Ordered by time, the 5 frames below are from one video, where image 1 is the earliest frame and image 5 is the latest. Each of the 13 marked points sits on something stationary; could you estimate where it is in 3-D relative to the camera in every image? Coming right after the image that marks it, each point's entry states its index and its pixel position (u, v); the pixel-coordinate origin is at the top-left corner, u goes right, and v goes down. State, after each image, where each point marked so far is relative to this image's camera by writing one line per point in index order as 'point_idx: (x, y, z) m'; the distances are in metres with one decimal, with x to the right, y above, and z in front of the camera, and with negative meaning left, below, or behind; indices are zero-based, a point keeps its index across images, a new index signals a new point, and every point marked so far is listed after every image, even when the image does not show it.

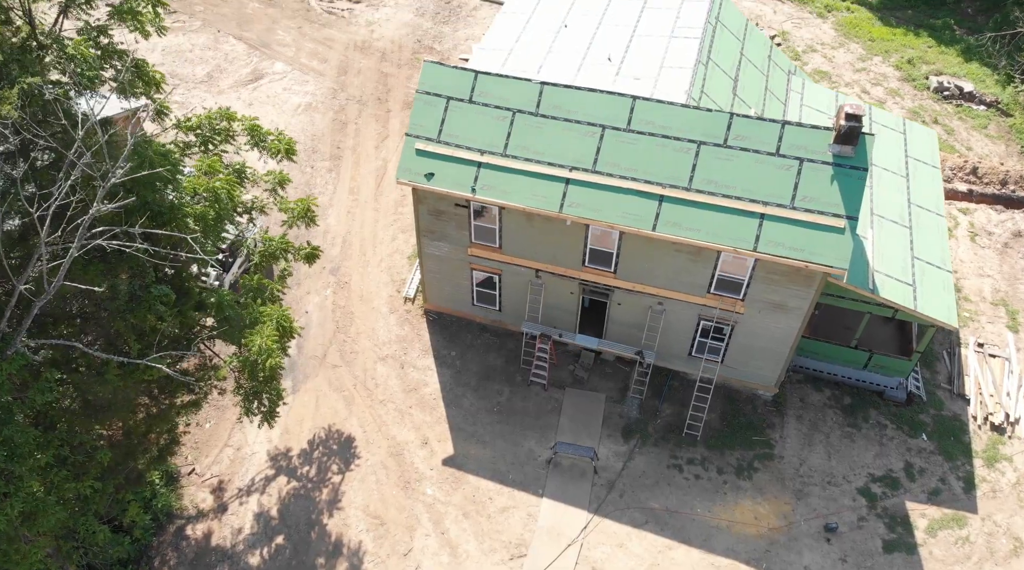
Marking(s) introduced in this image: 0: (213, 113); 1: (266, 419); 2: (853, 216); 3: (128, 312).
0: (-6.7, +3.8, +19.4) m
1: (-5.6, -3.0, +19.4) m
2: (+7.8, +1.5, +19.6) m
3: (-7.6, -0.5, +16.8) m
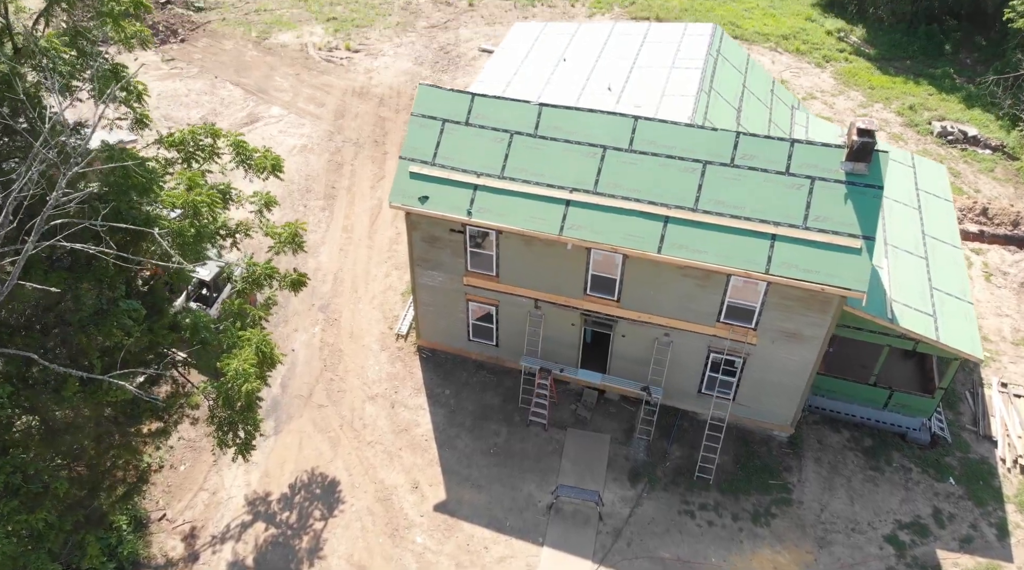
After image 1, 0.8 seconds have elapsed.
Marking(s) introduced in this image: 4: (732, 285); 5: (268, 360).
0: (-6.8, +3.4, +18.5) m
1: (-5.6, -3.4, +17.8) m
2: (+7.7, +1.0, +18.6) m
3: (-7.6, -0.7, +15.5) m
4: (+5.0, 0.0, +19.6) m
5: (-5.1, -1.6, +18.0) m
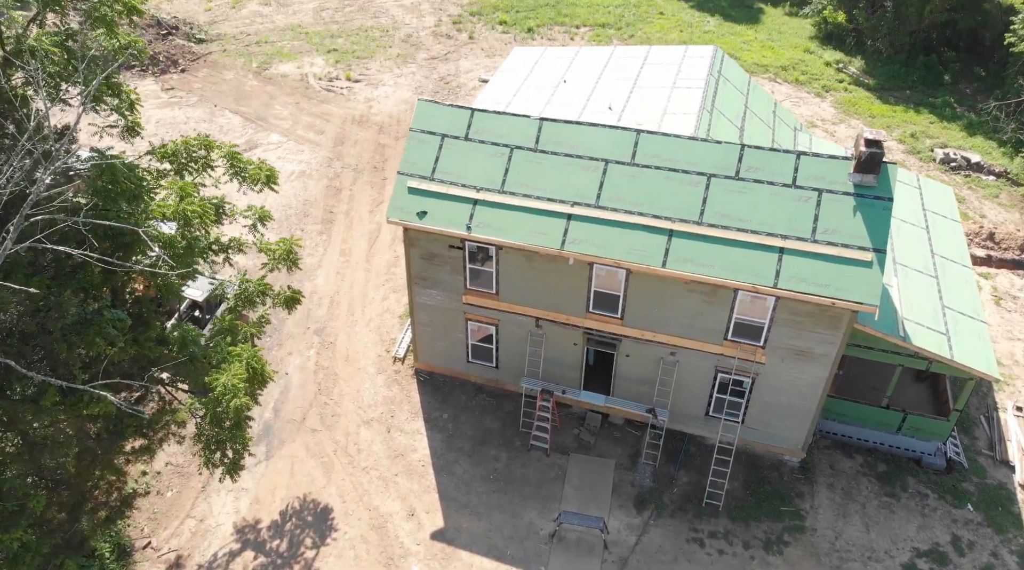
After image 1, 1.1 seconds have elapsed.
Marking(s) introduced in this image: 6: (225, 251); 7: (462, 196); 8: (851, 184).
0: (-6.8, +3.1, +18.1) m
1: (-5.6, -3.7, +17.1) m
2: (+7.7, +0.8, +18.1) m
3: (-7.6, -0.8, +14.9) m
4: (+5.0, -0.3, +19.0) m
5: (-5.1, -1.8, +17.3) m
6: (-6.4, +0.8, +19.4) m
7: (-1.2, +2.0, +19.8) m
8: (+7.3, +2.1, +18.5) m
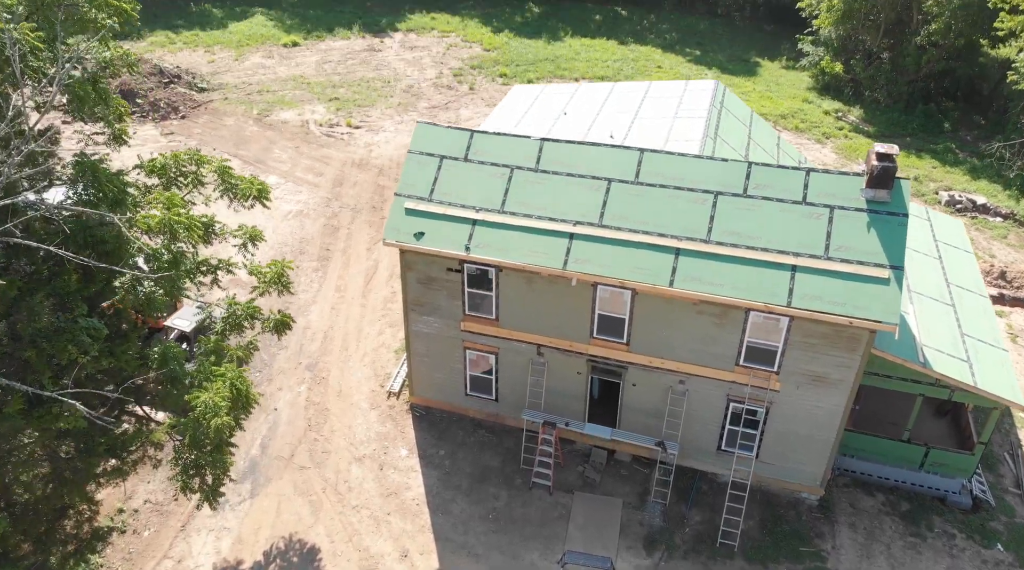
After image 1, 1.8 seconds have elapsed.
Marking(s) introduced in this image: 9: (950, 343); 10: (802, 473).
0: (-6.8, +2.7, +17.6) m
1: (-5.6, -3.9, +15.9) m
2: (+7.7, +0.4, +17.3) m
3: (-7.6, -0.9, +14.0) m
4: (+5.1, -0.8, +18.2) m
5: (-5.1, -2.1, +16.3) m
6: (-6.4, +0.3, +18.6) m
7: (-1.1, +1.5, +19.2) m
8: (+7.3, +1.7, +17.9) m
9: (+10.1, -1.3, +19.8) m
10: (+6.7, -4.3, +19.9) m
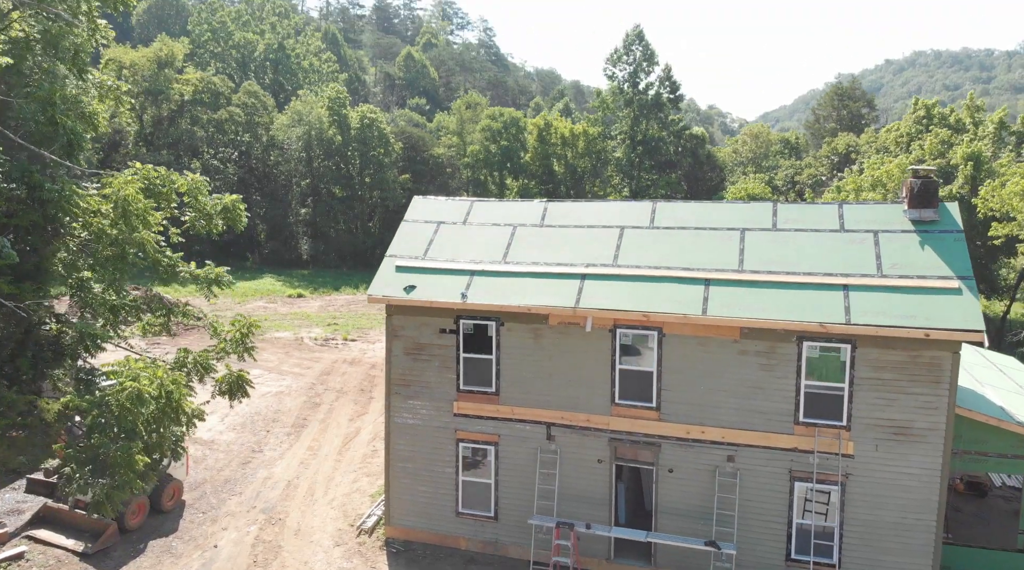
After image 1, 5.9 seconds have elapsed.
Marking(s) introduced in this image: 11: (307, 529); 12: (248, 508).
0: (-6.7, +2.1, +16.1) m
1: (-5.5, -3.1, +11.6) m
2: (+7.8, +0.1, +14.8) m
3: (-7.5, +0.5, +11.3) m
4: (+5.1, -1.3, +15.1) m
5: (-5.0, -1.7, +12.8) m
6: (-6.4, -0.6, +15.9) m
7: (-1.1, +0.2, +17.0) m
8: (+7.4, +1.1, +16.0) m
9: (+10.1, -2.5, +16.3) m
10: (+6.8, -5.2, +14.9) m
11: (-4.3, -5.1, +18.1) m
12: (-5.8, -4.9, +19.0) m
